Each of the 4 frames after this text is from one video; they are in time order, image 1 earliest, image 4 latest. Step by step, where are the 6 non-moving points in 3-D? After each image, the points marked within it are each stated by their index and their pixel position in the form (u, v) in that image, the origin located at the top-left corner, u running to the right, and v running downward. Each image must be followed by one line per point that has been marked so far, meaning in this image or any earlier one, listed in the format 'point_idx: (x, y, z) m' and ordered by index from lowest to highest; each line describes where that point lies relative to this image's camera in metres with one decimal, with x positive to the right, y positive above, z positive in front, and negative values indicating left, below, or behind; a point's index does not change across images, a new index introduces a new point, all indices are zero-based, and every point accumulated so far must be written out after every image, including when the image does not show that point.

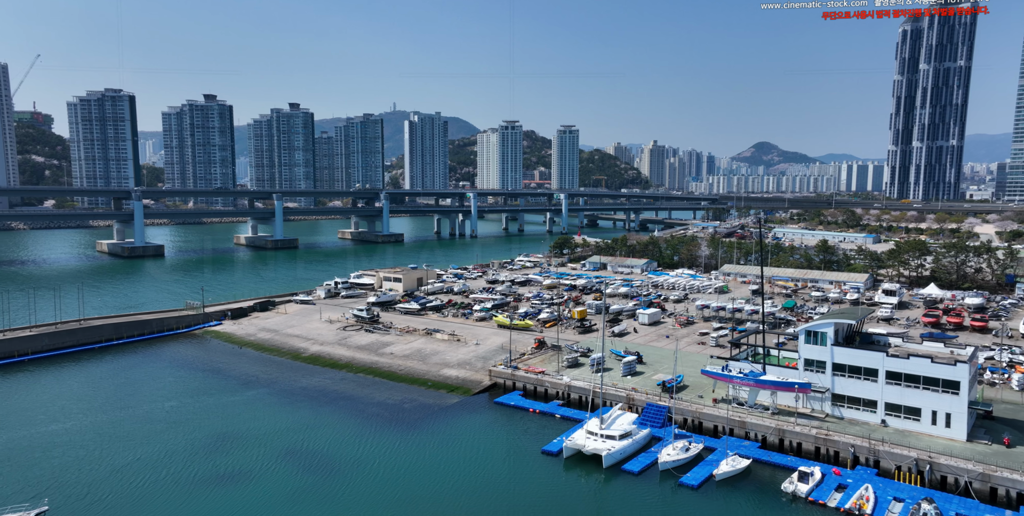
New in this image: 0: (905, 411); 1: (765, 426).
0: (+10.7, -4.2, +18.9) m
1: (+7.1, -4.7, +19.6) m
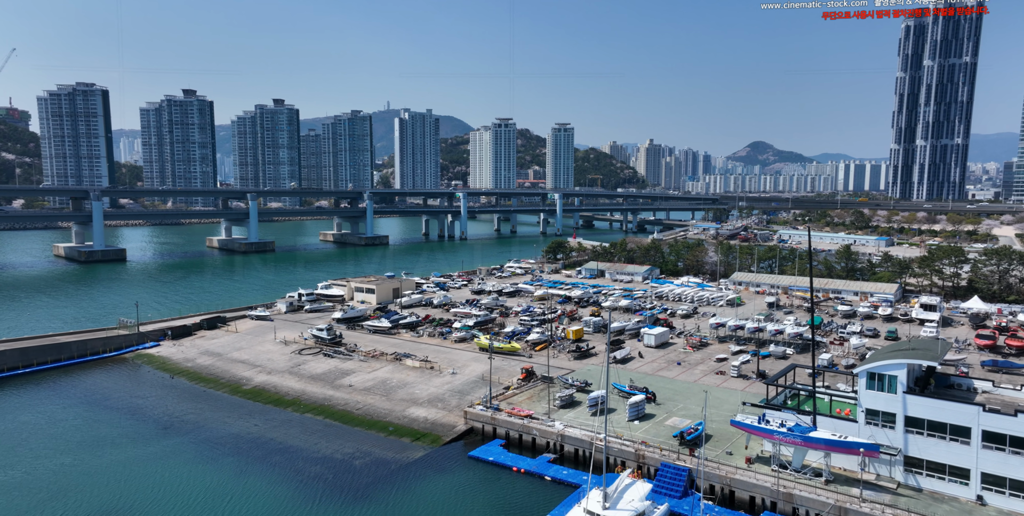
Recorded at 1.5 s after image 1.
0: (+10.1, -4.6, +14.2) m
1: (+6.6, -5.2, +14.9) m
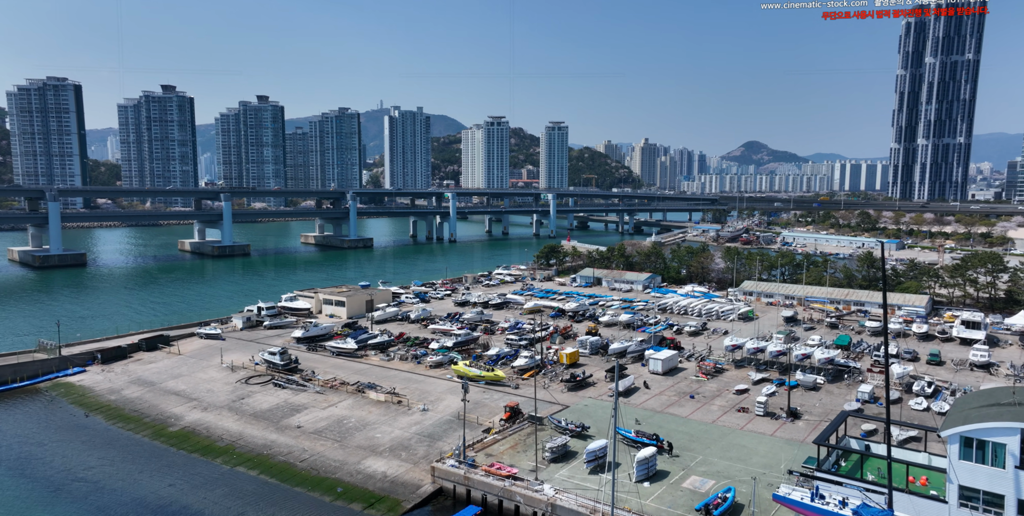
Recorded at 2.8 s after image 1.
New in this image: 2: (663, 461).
0: (+9.7, -5.1, +10.2) m
1: (+6.1, -5.6, +10.9) m
2: (+3.7, -4.9, +16.9) m
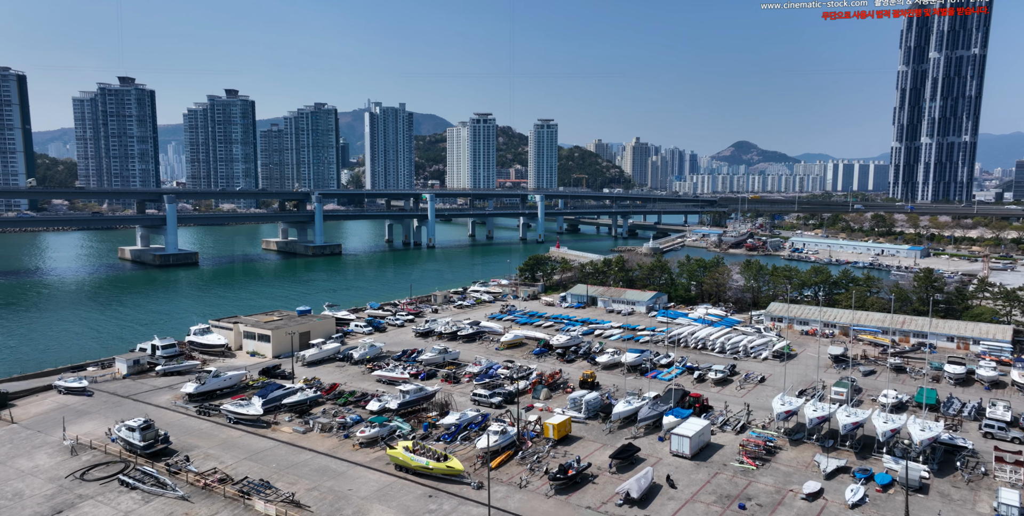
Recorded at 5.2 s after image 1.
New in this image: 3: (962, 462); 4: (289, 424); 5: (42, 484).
0: (+9.0, -5.9, +2.8) m
1: (+5.4, -6.5, +3.4) m
2: (+2.9, -5.7, +9.4) m
3: (+10.5, -4.8, +16.4) m
4: (-6.3, -4.6, +19.7) m
5: (-10.7, -5.2, +16.0) m
